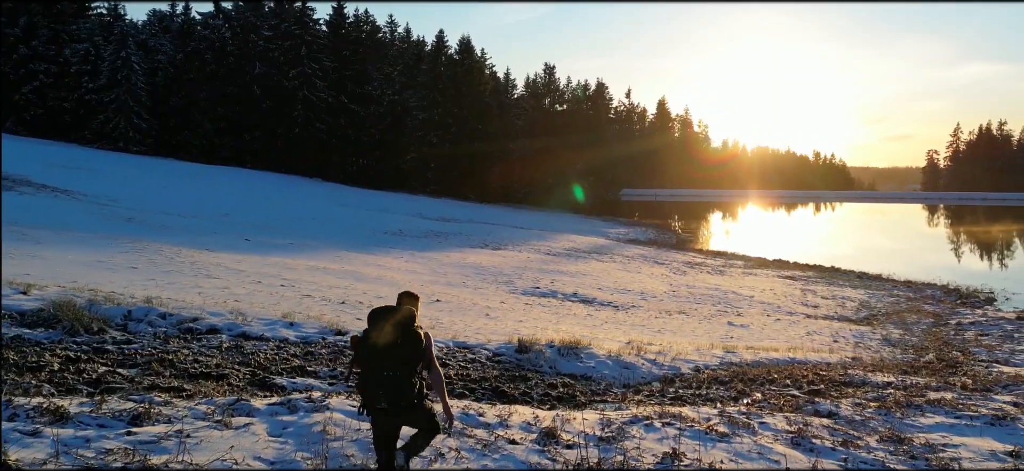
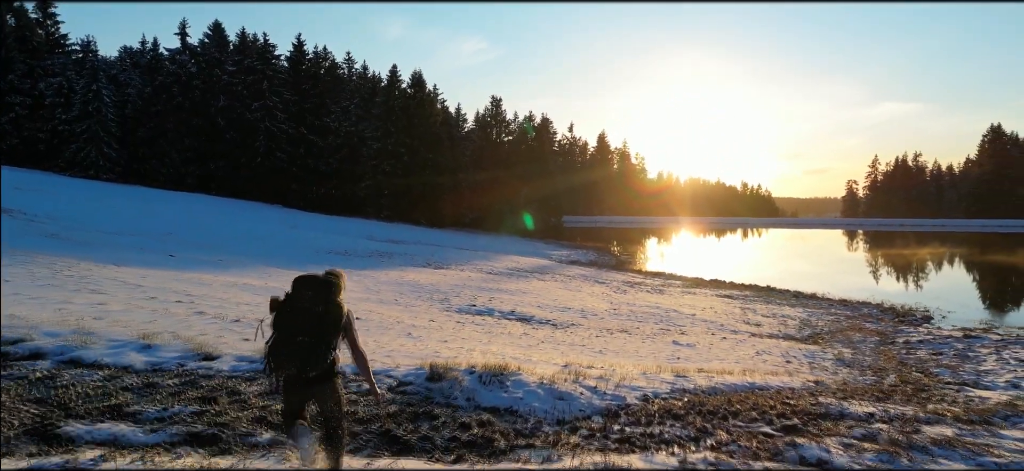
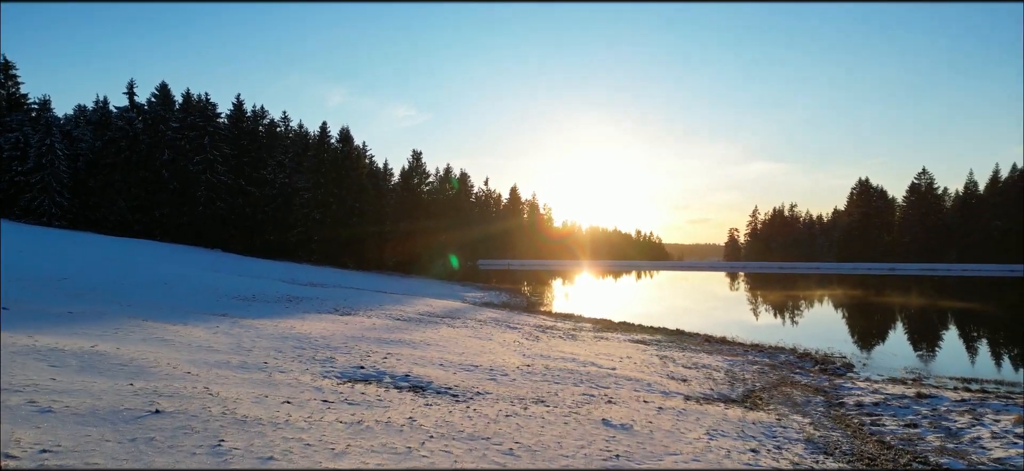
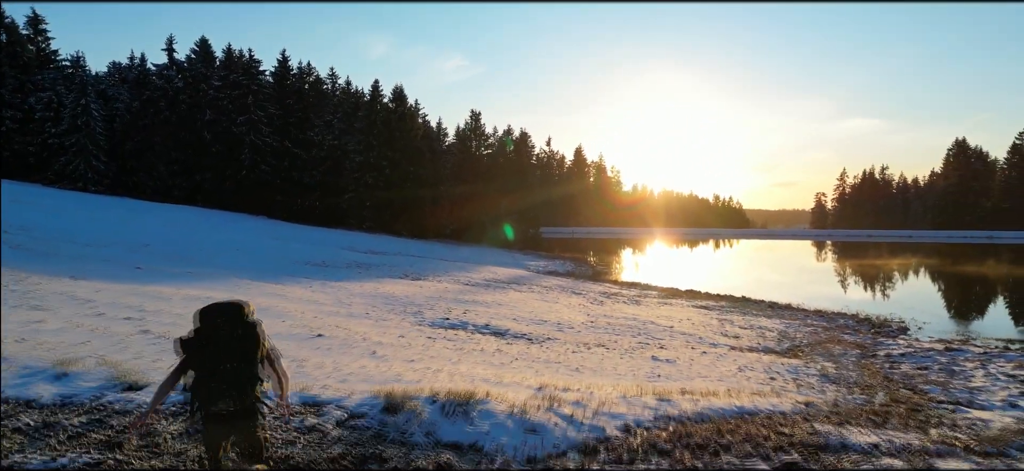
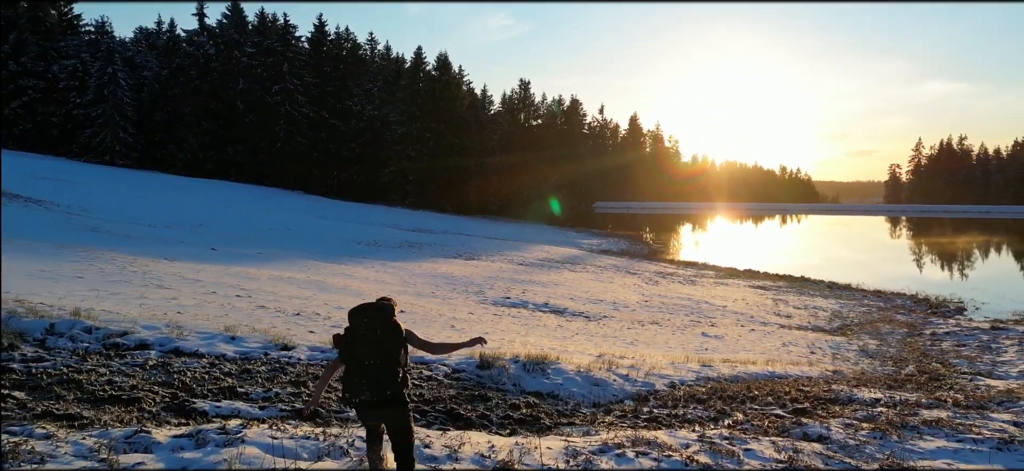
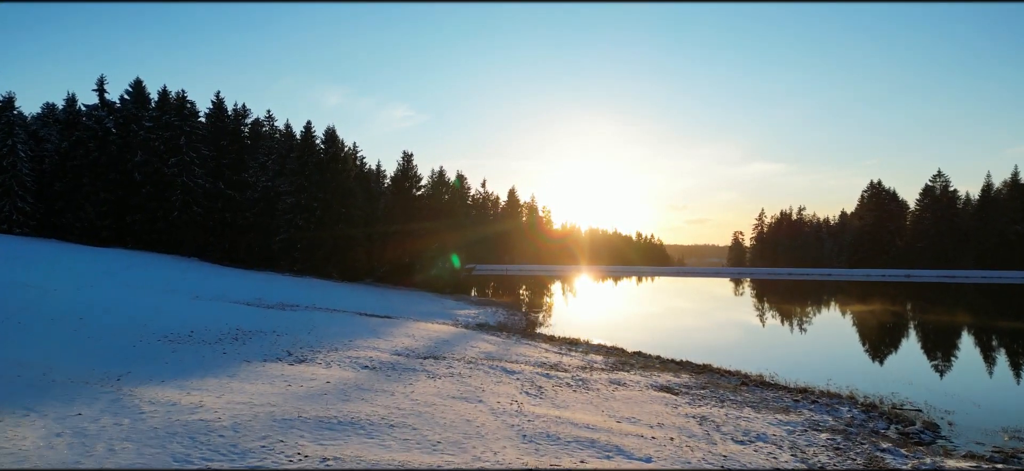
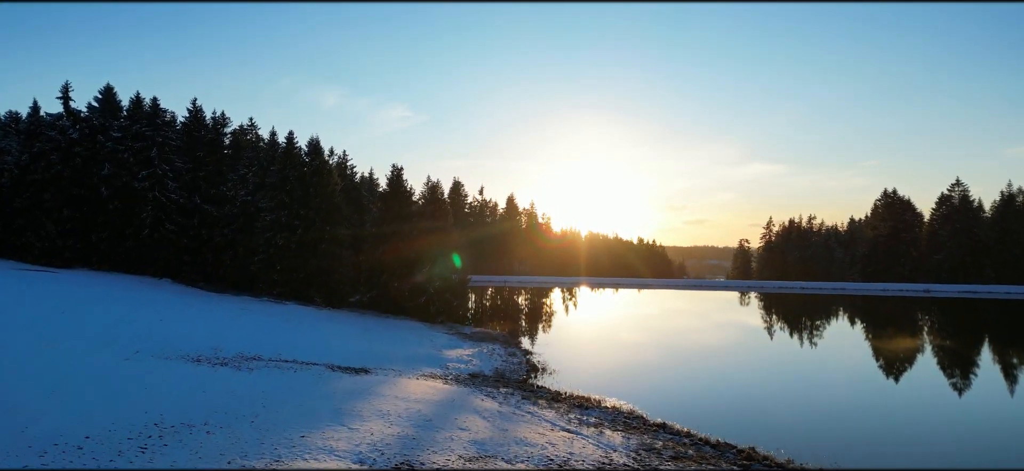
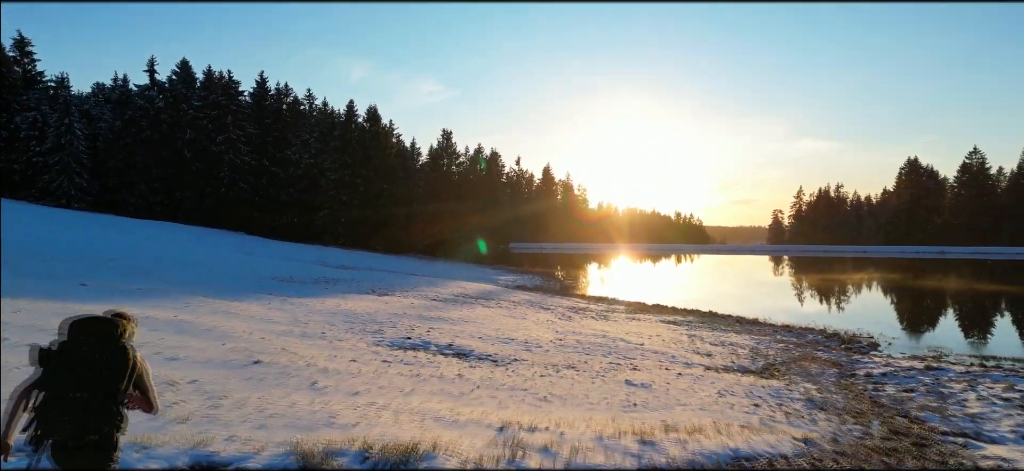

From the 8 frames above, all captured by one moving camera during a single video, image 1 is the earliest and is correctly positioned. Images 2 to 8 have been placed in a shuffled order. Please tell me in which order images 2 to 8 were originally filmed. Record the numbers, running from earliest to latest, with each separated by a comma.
5, 2, 4, 8, 3, 6, 7
